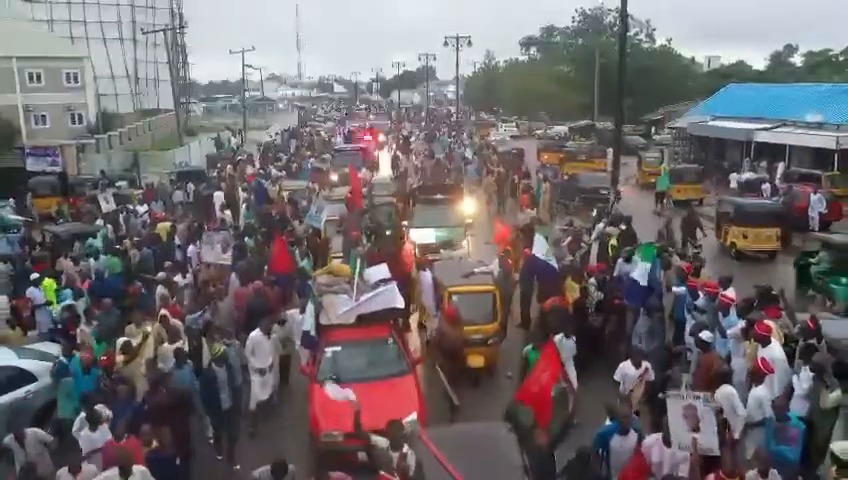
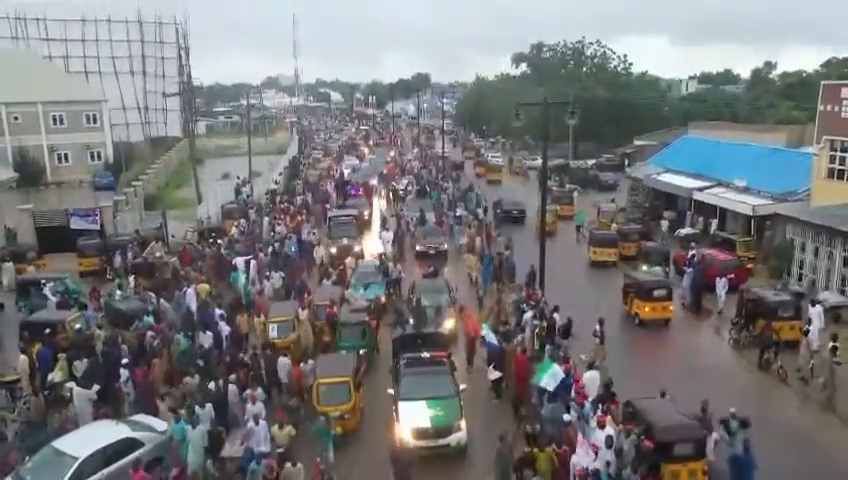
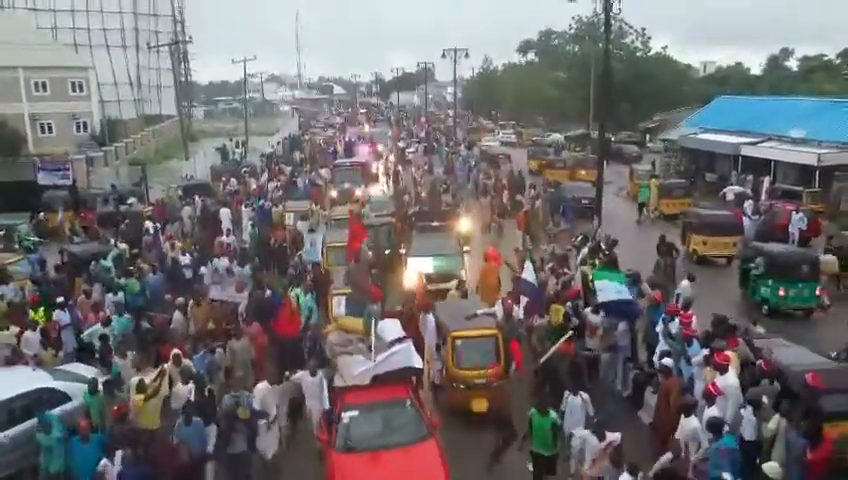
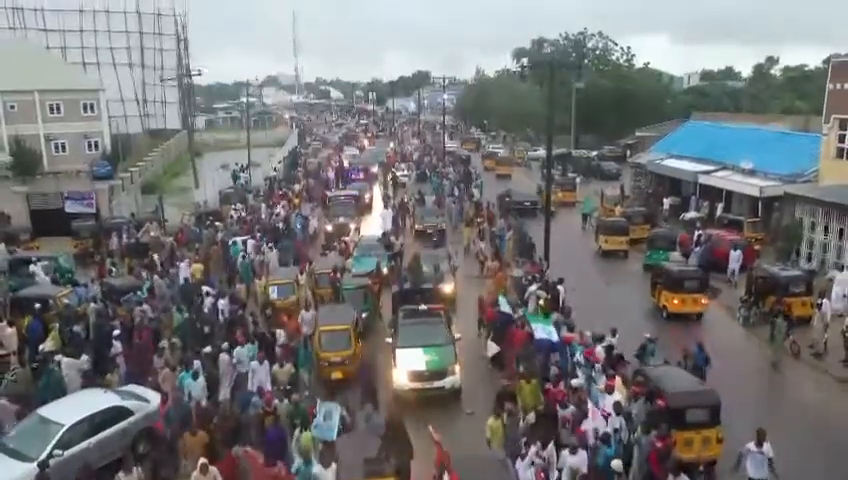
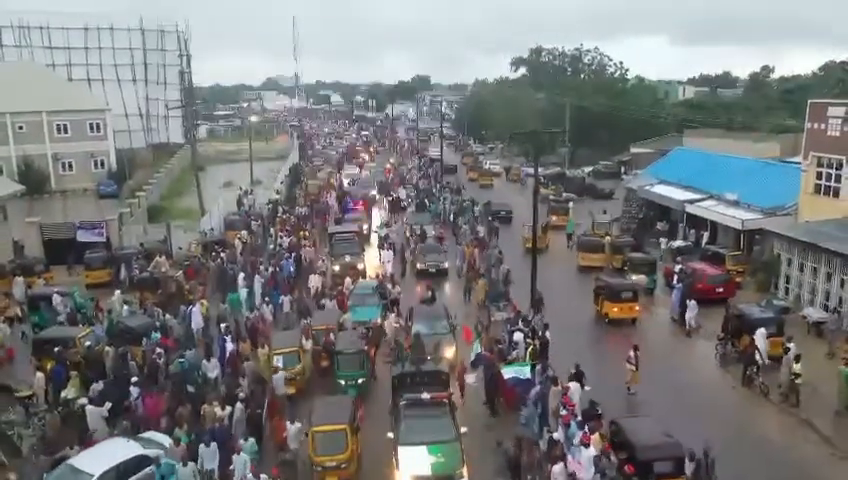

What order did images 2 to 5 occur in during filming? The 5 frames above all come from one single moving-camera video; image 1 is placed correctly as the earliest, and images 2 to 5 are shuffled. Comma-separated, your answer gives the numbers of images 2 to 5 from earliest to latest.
3, 4, 2, 5
